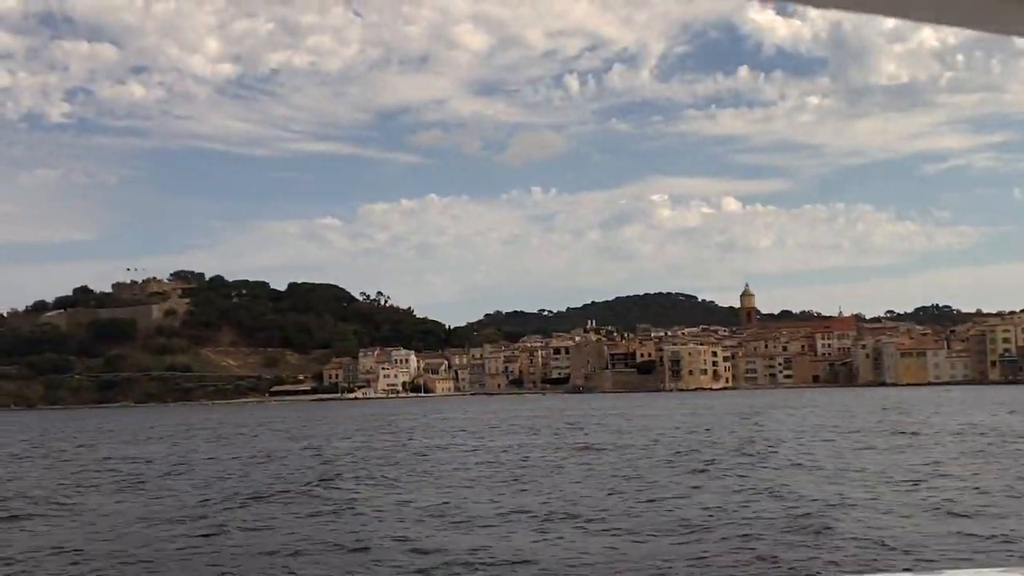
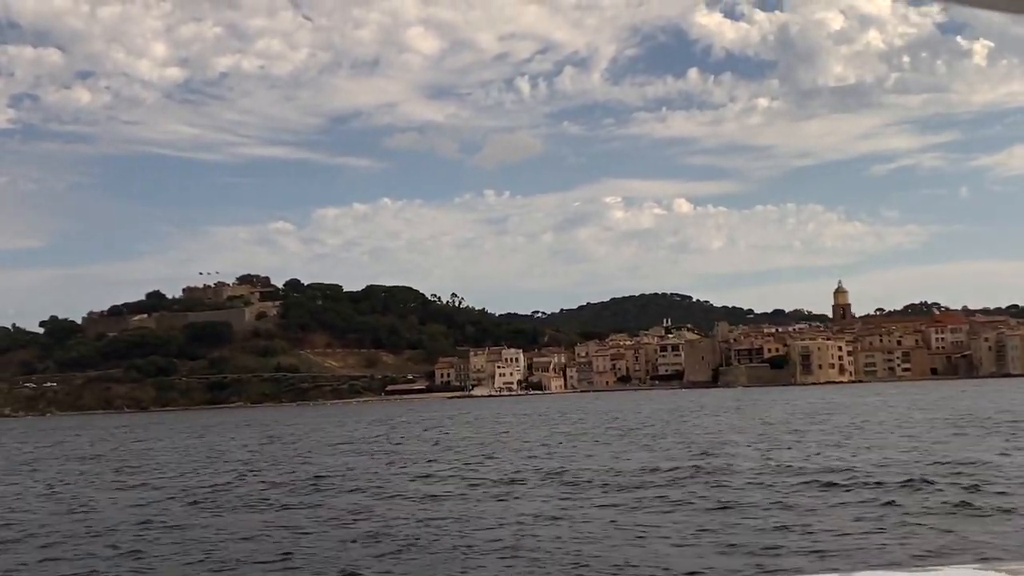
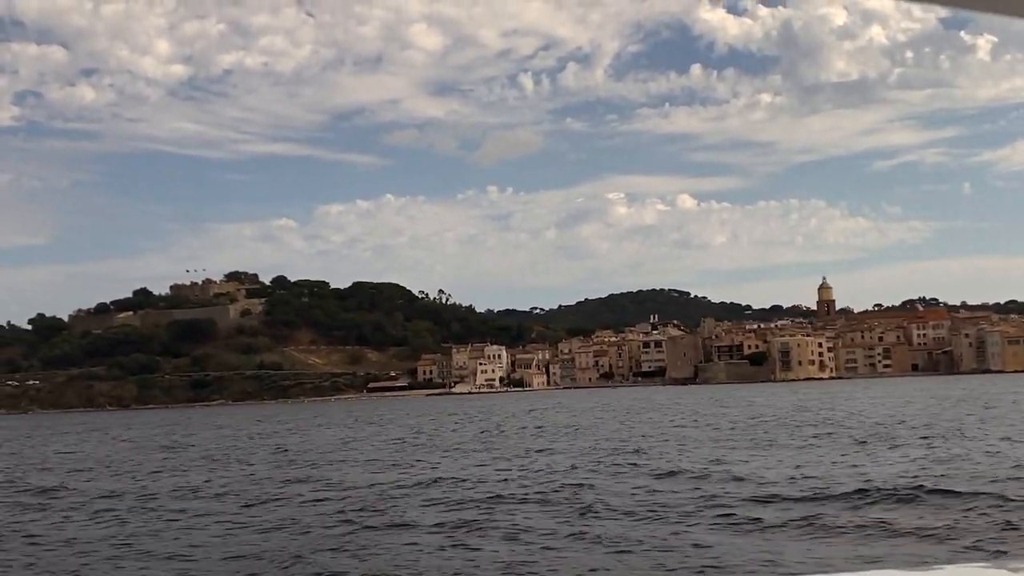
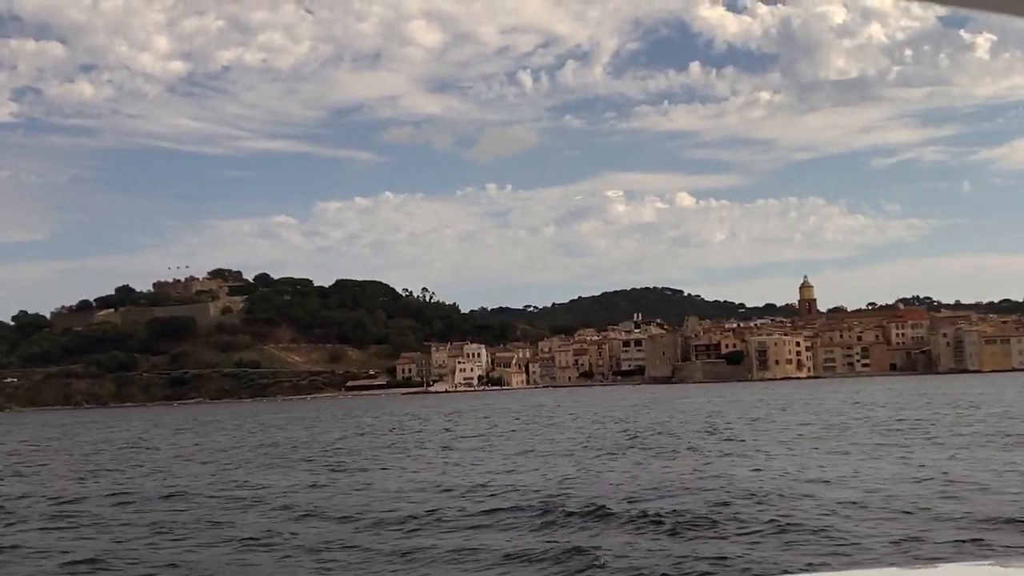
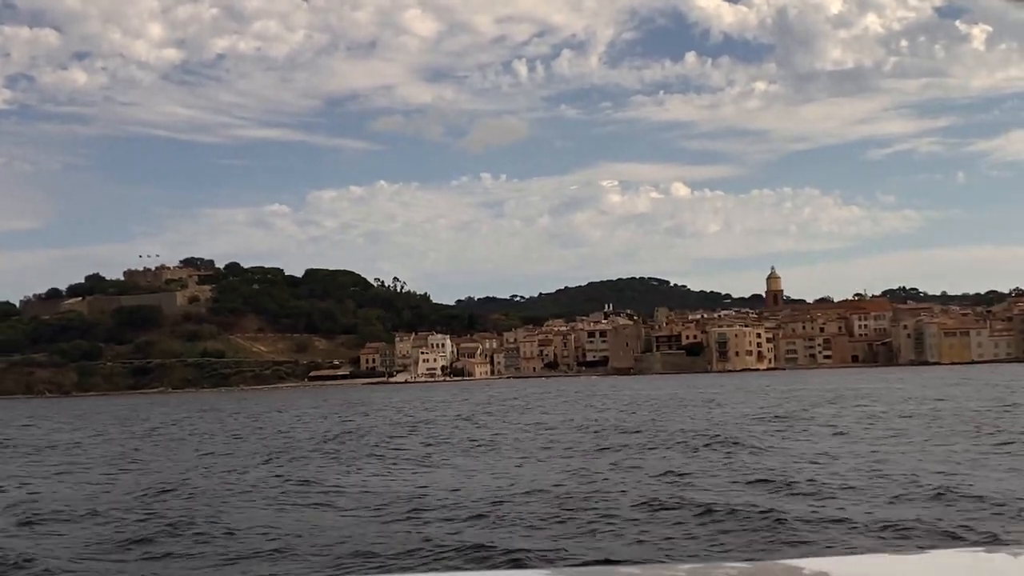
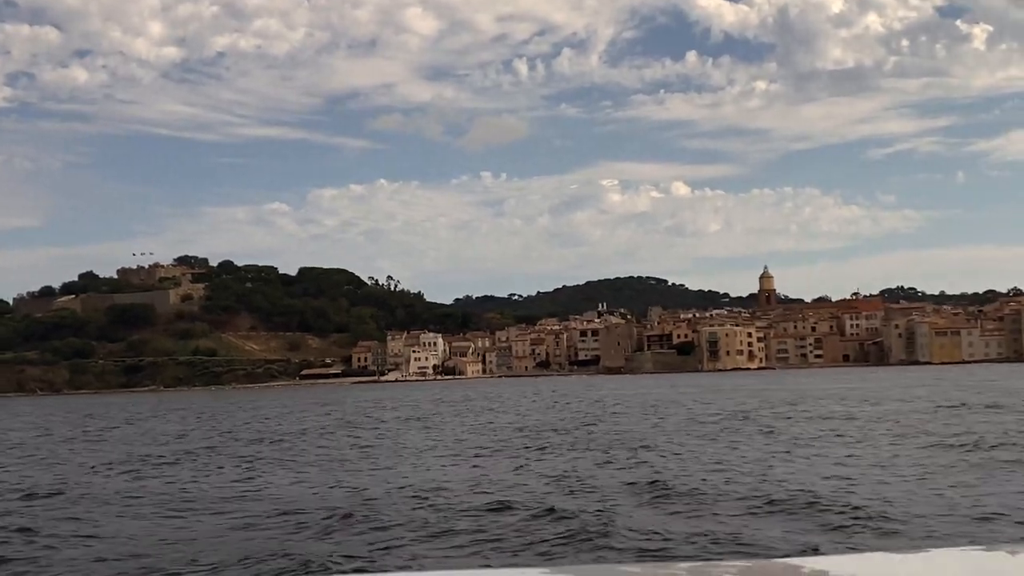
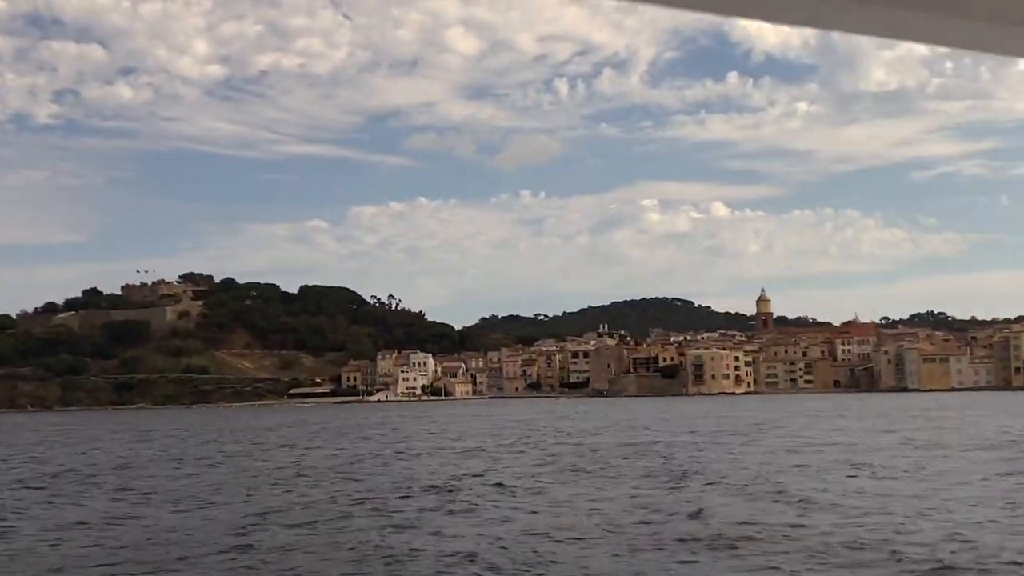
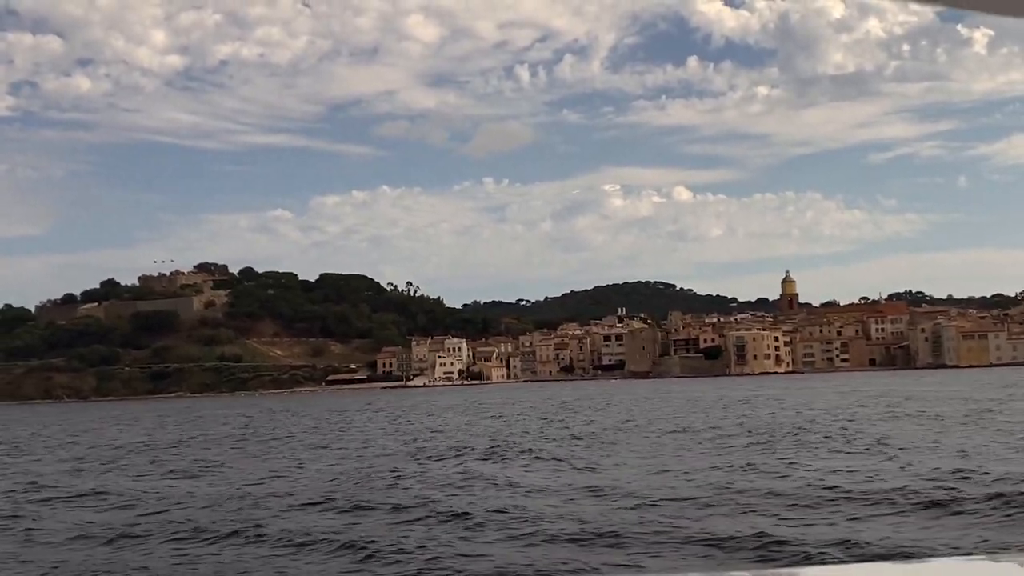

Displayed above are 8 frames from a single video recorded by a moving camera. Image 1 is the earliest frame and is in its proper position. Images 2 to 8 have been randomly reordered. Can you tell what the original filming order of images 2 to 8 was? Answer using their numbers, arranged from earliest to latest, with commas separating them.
7, 6, 5, 8, 4, 3, 2
